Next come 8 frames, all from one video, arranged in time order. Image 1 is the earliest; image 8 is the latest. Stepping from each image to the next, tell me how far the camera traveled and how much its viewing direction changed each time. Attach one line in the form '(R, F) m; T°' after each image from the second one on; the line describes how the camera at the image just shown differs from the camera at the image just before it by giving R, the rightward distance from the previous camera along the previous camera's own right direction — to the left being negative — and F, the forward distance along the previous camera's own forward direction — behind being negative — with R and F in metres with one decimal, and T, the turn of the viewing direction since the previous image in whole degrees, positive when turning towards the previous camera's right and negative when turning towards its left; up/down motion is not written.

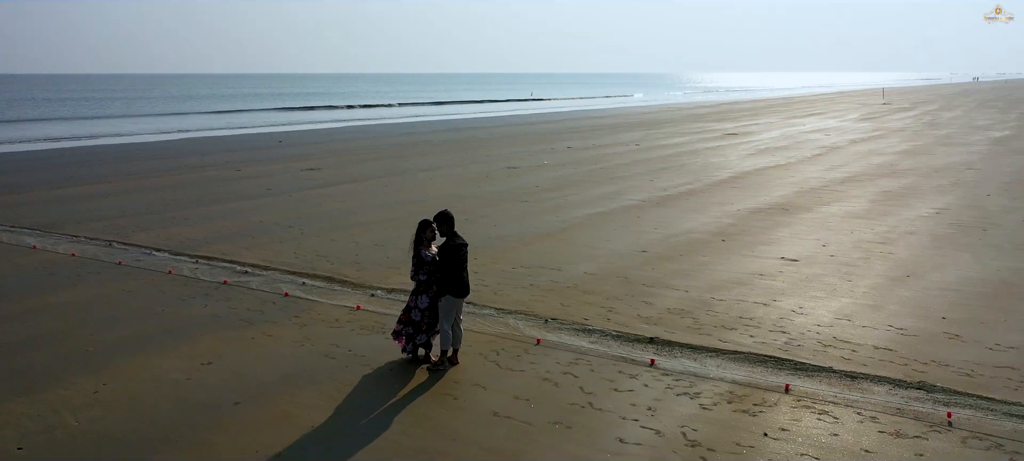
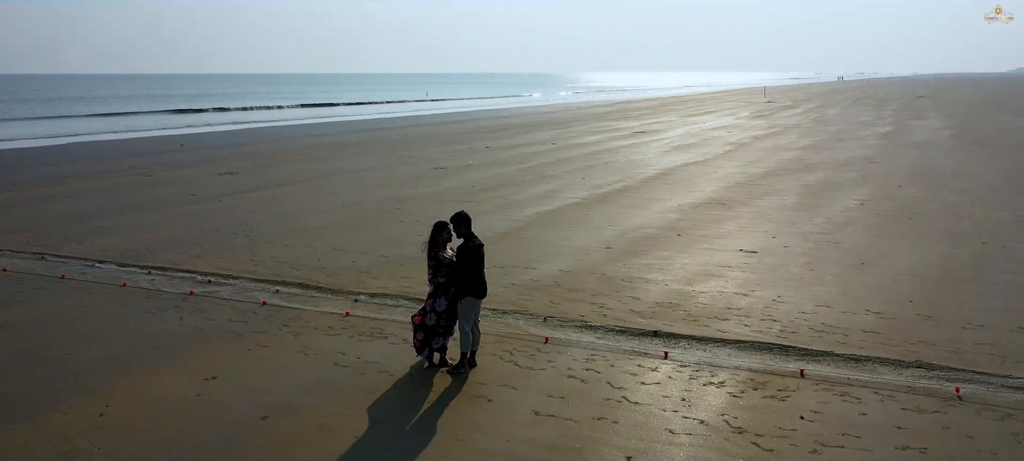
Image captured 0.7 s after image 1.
(-0.8, +0.1) m; +8°
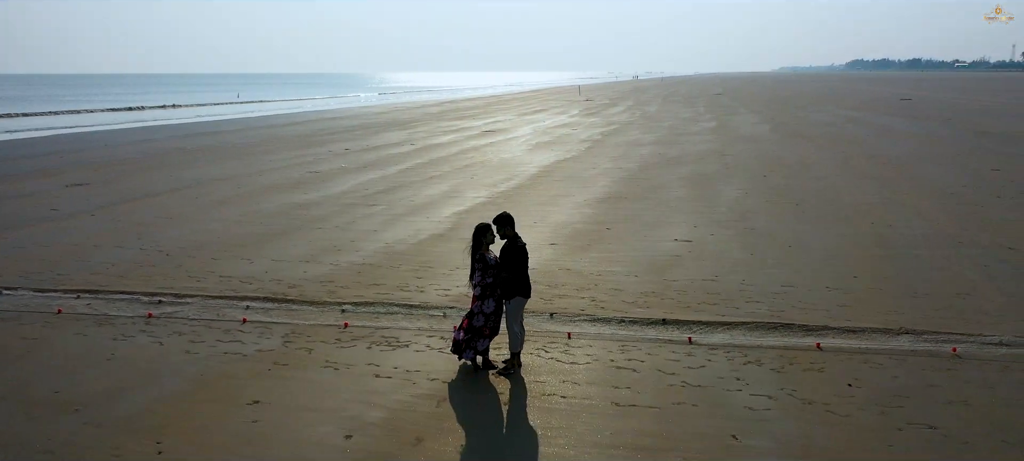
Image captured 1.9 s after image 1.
(-1.5, +0.1) m; +13°
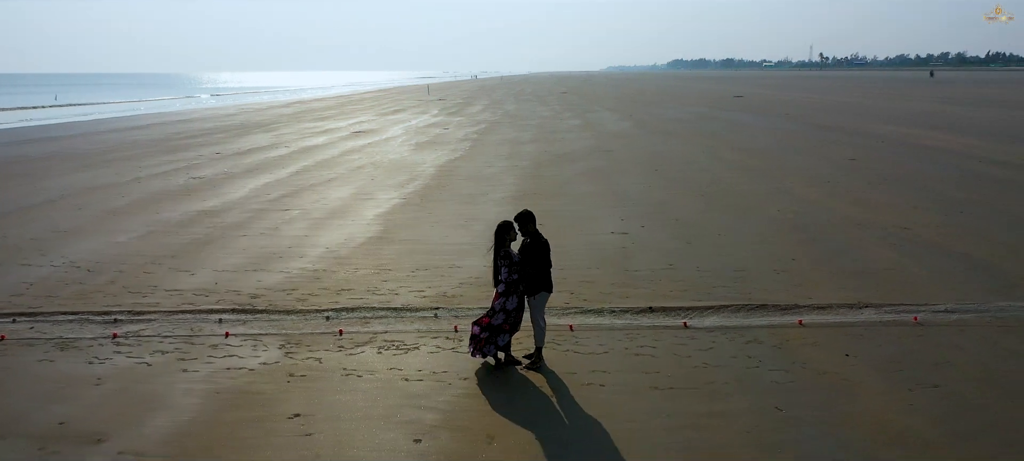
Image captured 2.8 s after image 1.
(-1.2, 0.0) m; +11°
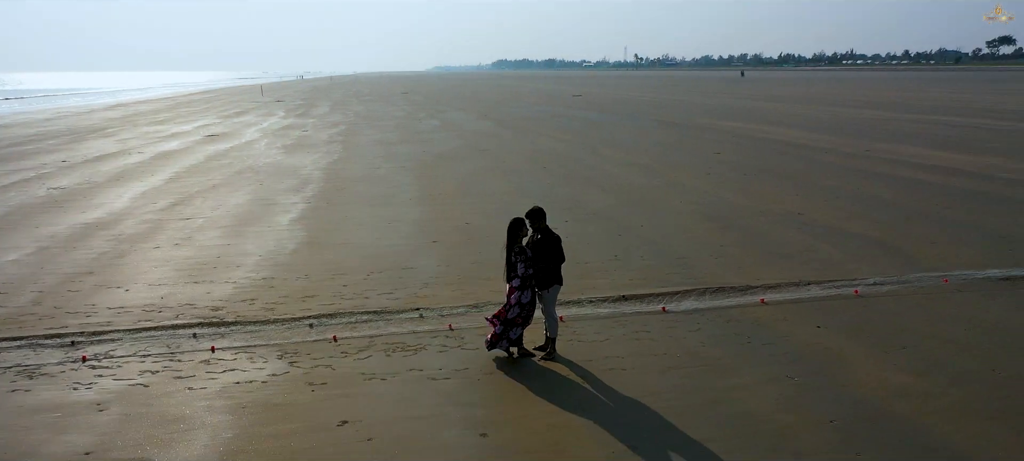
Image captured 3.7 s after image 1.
(-1.2, 0.0) m; +12°
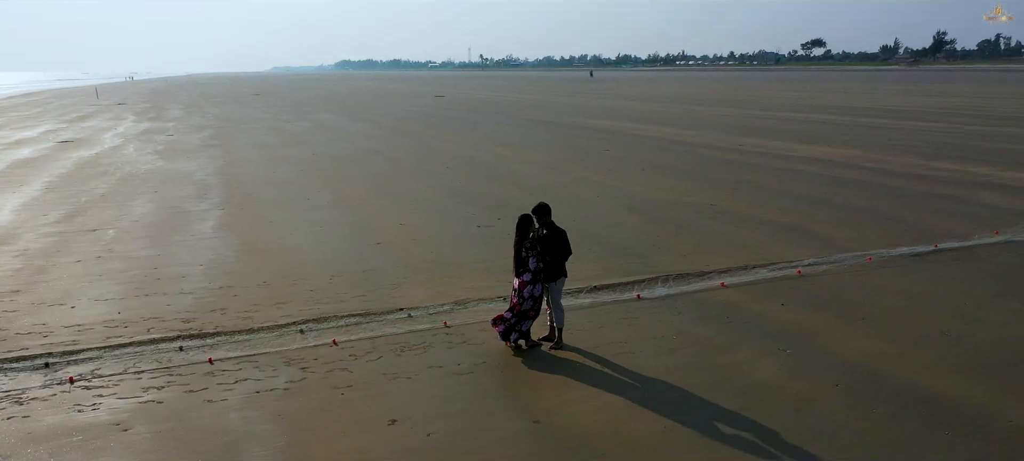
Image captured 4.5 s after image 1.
(-1.1, -0.1) m; +10°
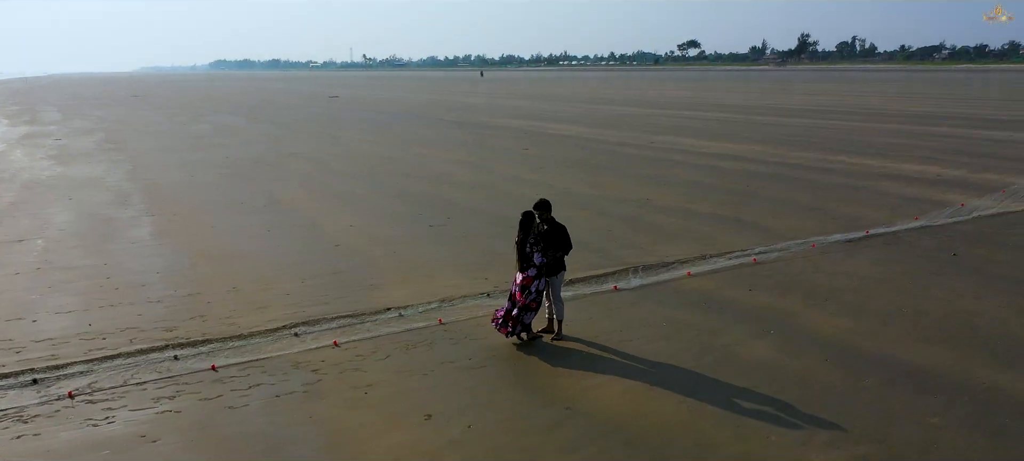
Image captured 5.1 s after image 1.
(-0.8, -0.1) m; +8°
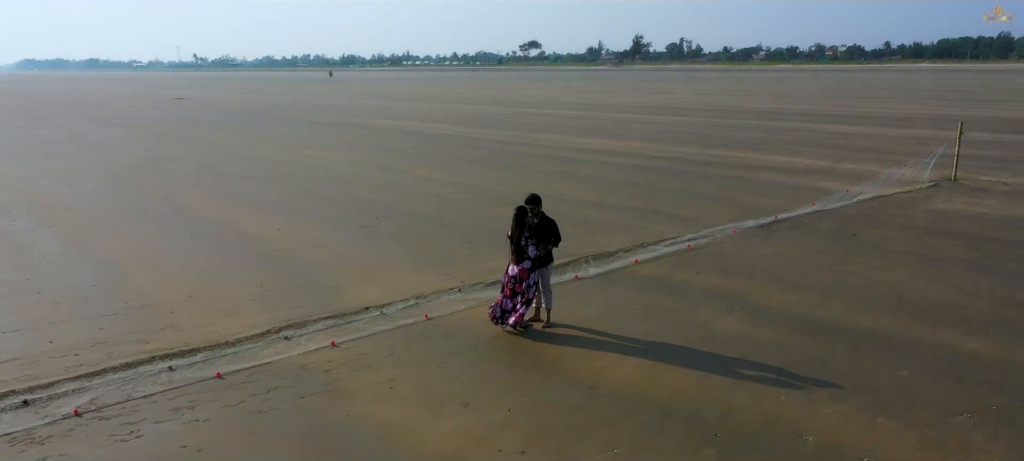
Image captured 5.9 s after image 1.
(-1.1, -0.2) m; +11°
